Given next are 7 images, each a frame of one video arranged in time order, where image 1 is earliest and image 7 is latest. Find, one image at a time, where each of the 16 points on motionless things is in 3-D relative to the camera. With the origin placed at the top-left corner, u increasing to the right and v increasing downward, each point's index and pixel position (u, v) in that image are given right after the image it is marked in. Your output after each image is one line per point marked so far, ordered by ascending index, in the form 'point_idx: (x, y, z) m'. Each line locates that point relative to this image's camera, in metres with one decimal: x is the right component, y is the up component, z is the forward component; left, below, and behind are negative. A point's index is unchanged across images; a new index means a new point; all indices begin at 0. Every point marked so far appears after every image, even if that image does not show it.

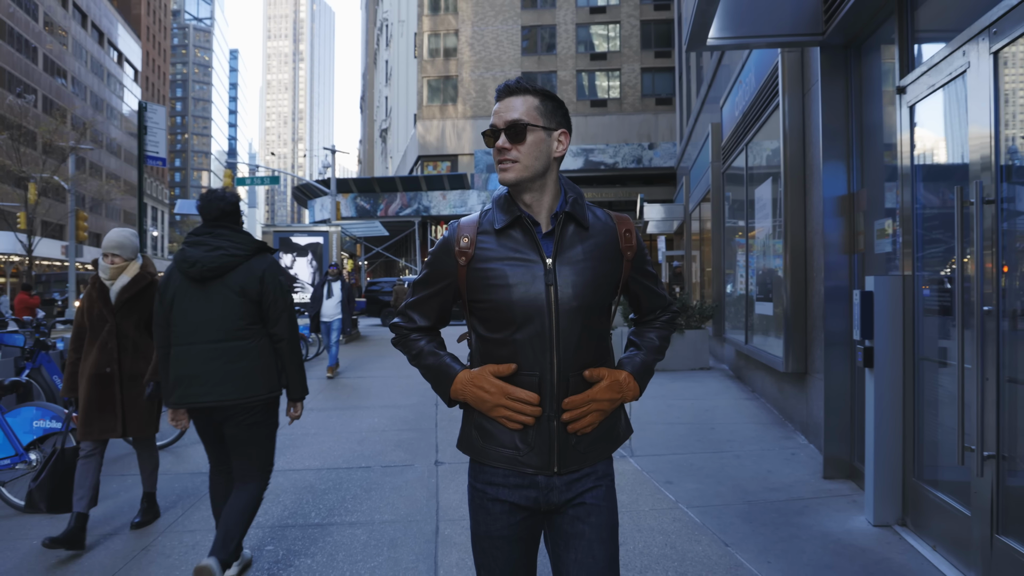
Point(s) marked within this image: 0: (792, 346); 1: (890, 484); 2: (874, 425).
0: (+2.4, -0.5, +6.4) m
1: (+2.2, -1.1, +4.3) m
2: (+2.1, -0.8, +4.2) m
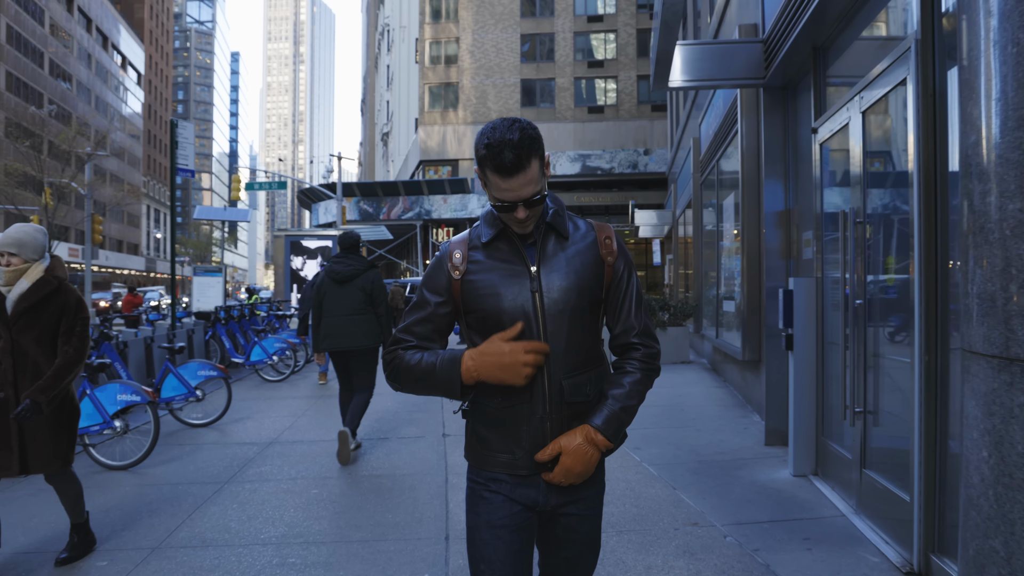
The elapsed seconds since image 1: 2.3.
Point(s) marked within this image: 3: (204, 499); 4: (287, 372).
0: (+2.4, -0.5, +7.5) m
1: (+2.1, -1.1, +5.4) m
2: (+2.0, -0.8, +5.3) m
3: (-2.2, -1.5, +5.2) m
4: (-3.5, -1.3, +11.5) m
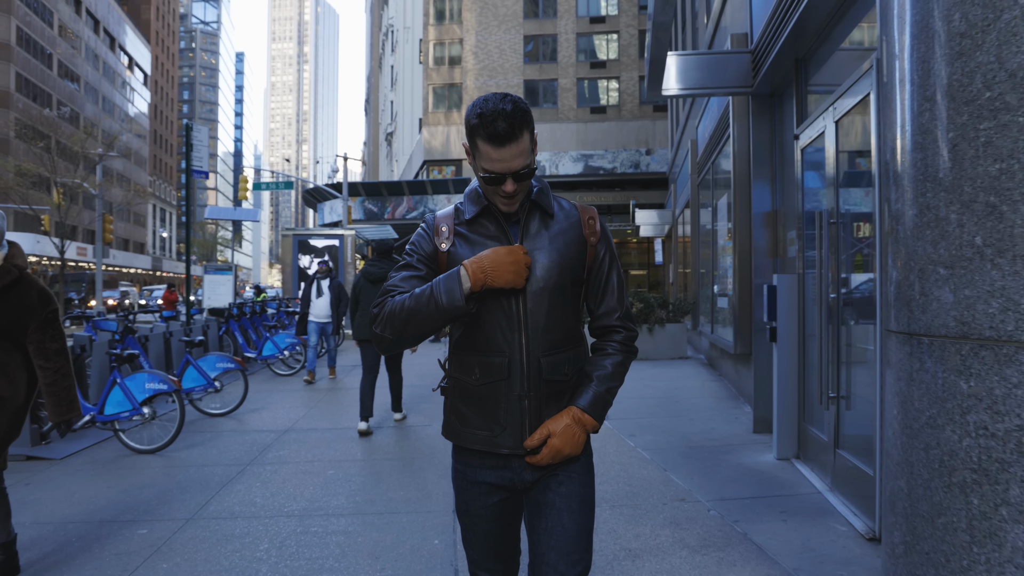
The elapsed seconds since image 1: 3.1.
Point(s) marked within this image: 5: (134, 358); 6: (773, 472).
0: (+2.4, -0.5, +7.9) m
1: (+2.1, -1.1, +5.8) m
2: (+2.1, -0.7, +5.7) m
3: (-2.1, -1.4, +5.6) m
4: (-3.4, -1.3, +11.9) m
5: (-3.6, -0.7, +7.1) m
6: (+1.9, -1.4, +5.5) m
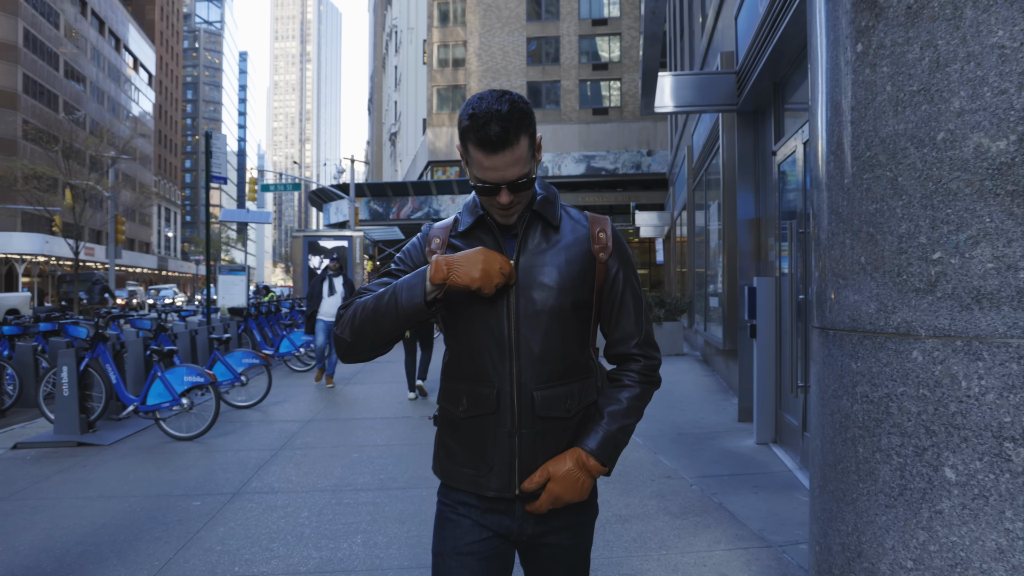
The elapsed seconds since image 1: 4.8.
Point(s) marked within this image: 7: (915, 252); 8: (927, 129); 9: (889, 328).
0: (+2.5, -0.5, +8.5) m
1: (+2.2, -1.1, +6.4) m
2: (+2.1, -0.8, +6.4) m
3: (-2.1, -1.5, +6.3) m
4: (-3.4, -1.3, +12.5) m
5: (-3.5, -0.7, +7.7) m
6: (+2.0, -1.4, +6.1) m
7: (+1.2, +0.1, +2.2) m
8: (+1.2, +0.5, +2.1) m
9: (+1.1, -0.1, +2.2) m
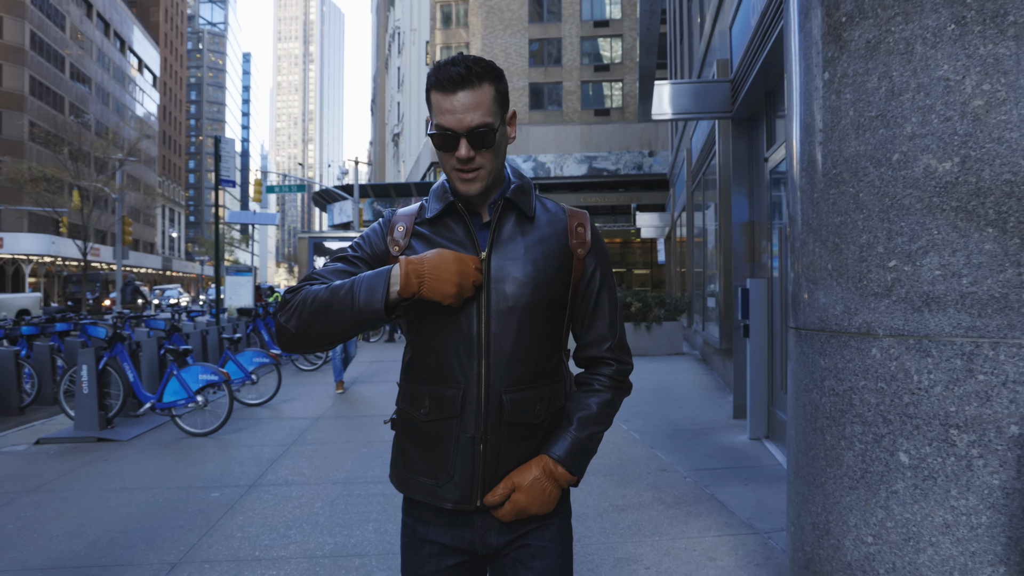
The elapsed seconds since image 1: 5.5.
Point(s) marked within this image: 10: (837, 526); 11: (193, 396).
0: (+2.5, -0.5, +8.7) m
1: (+2.2, -1.1, +6.6) m
2: (+2.1, -0.8, +6.6) m
3: (-2.1, -1.5, +6.5) m
4: (-3.3, -1.3, +12.8) m
5: (-3.5, -0.7, +8.0) m
6: (+2.0, -1.4, +6.3) m
7: (+1.2, +0.1, +2.4) m
8: (+1.2, +0.4, +2.4) m
9: (+1.1, -0.1, +2.5) m
10: (+1.1, -0.8, +2.5) m
11: (-3.2, -1.1, +7.5) m
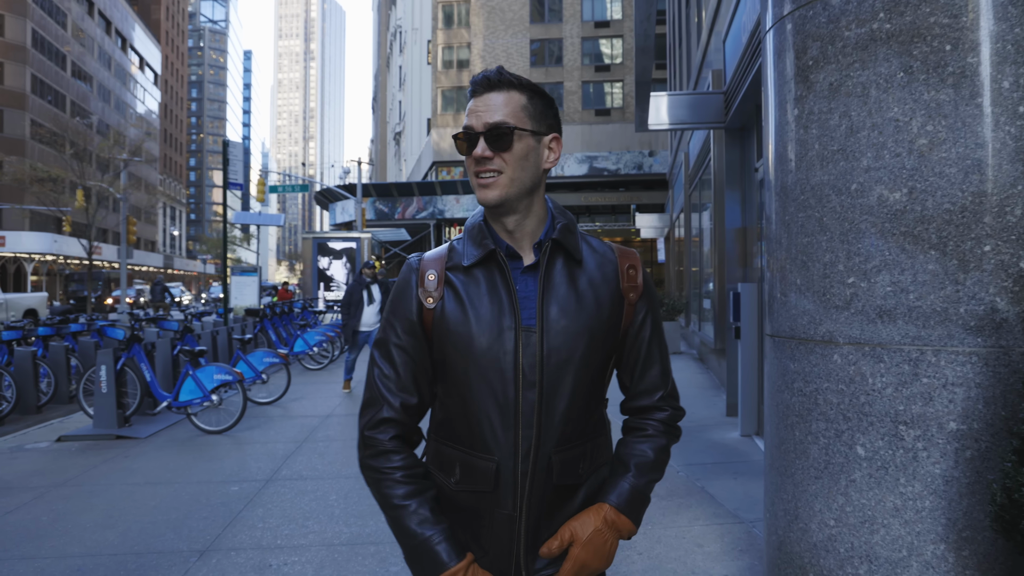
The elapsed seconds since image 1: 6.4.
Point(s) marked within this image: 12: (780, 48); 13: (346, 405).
0: (+2.5, -0.5, +9.1) m
1: (+2.2, -1.1, +7.0) m
2: (+2.1, -0.8, +6.9) m
3: (-2.1, -1.5, +6.9) m
4: (-3.3, -1.3, +13.1) m
5: (-3.5, -0.7, +8.3) m
6: (+2.0, -1.4, +6.7) m
7: (+1.2, 0.0, +2.7) m
8: (+1.2, +0.4, +2.7) m
9: (+1.2, -0.2, +2.8) m
10: (+1.1, -0.9, +2.9) m
11: (-3.2, -1.1, +7.8) m
12: (+1.1, +1.0, +3.0) m
13: (-2.2, -1.5, +9.6) m
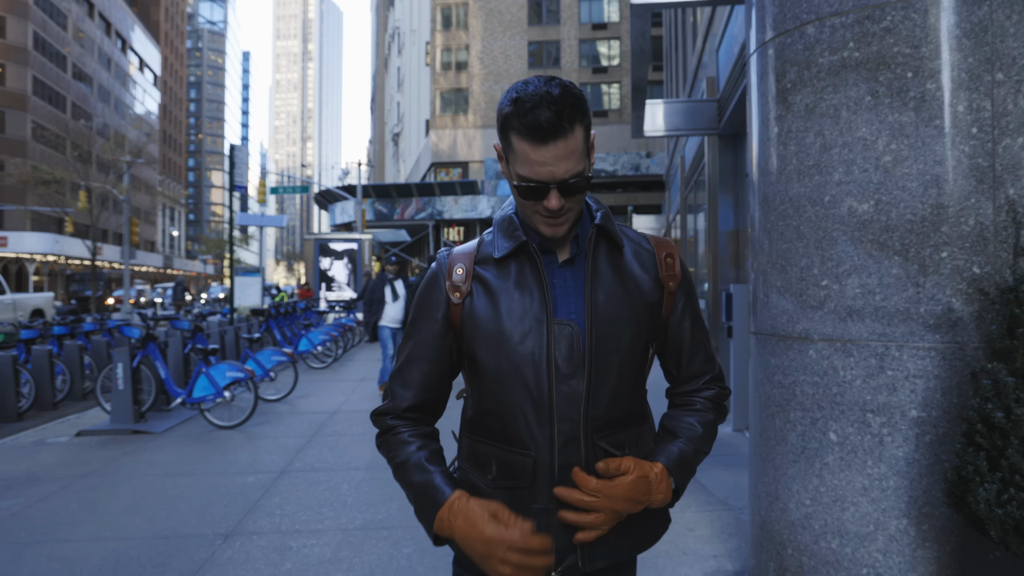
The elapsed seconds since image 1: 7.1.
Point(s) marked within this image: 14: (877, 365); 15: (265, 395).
0: (+2.5, -0.5, +9.4) m
1: (+2.3, -1.2, +7.3) m
2: (+2.2, -0.8, +7.2) m
3: (-2.0, -1.5, +7.1) m
4: (-3.3, -1.3, +13.4) m
5: (-3.5, -0.7, +8.6) m
6: (+2.0, -1.4, +7.0) m
7: (+1.2, 0.0, +3.0) m
8: (+1.2, +0.4, +3.0) m
9: (+1.2, -0.2, +3.1) m
10: (+1.2, -0.9, +3.2) m
11: (-3.2, -1.1, +8.1) m
12: (+1.1, +1.0, +3.3) m
13: (-2.1, -1.5, +9.8) m
14: (+1.4, -0.3, +2.8) m
15: (-3.3, -1.4, +9.9) m
